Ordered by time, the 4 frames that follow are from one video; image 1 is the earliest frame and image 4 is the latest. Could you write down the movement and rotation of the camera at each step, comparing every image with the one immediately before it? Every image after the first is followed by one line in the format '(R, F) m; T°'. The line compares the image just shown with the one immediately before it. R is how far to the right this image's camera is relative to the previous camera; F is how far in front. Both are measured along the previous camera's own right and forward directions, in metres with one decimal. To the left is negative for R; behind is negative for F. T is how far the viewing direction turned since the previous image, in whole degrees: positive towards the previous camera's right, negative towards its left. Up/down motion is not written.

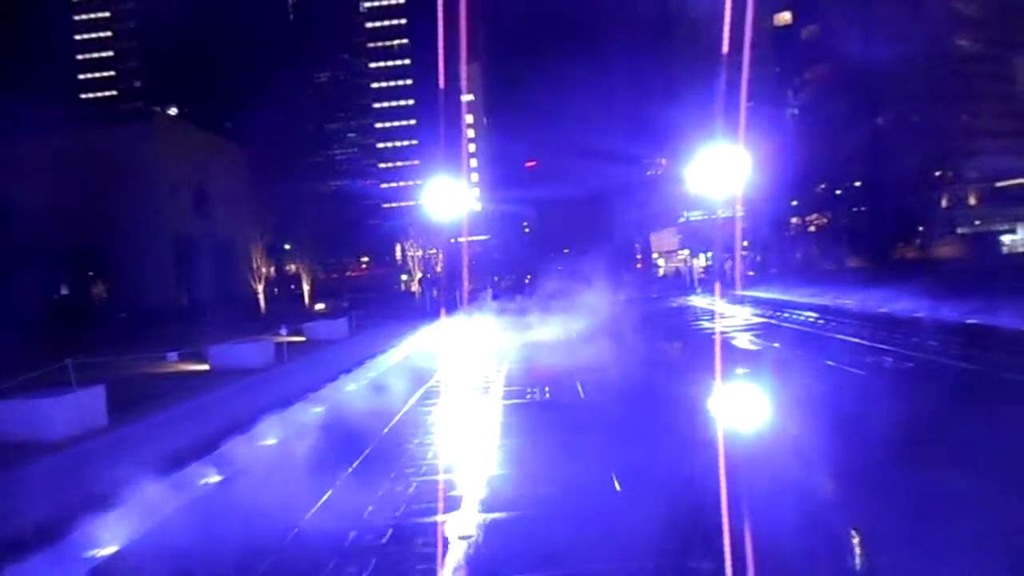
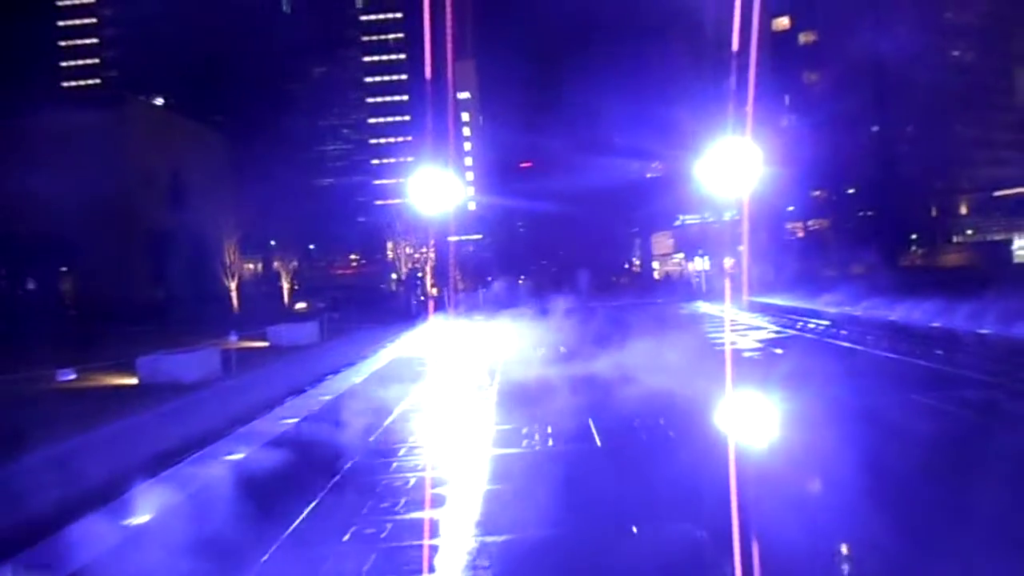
(0.0, +1.7) m; 0°
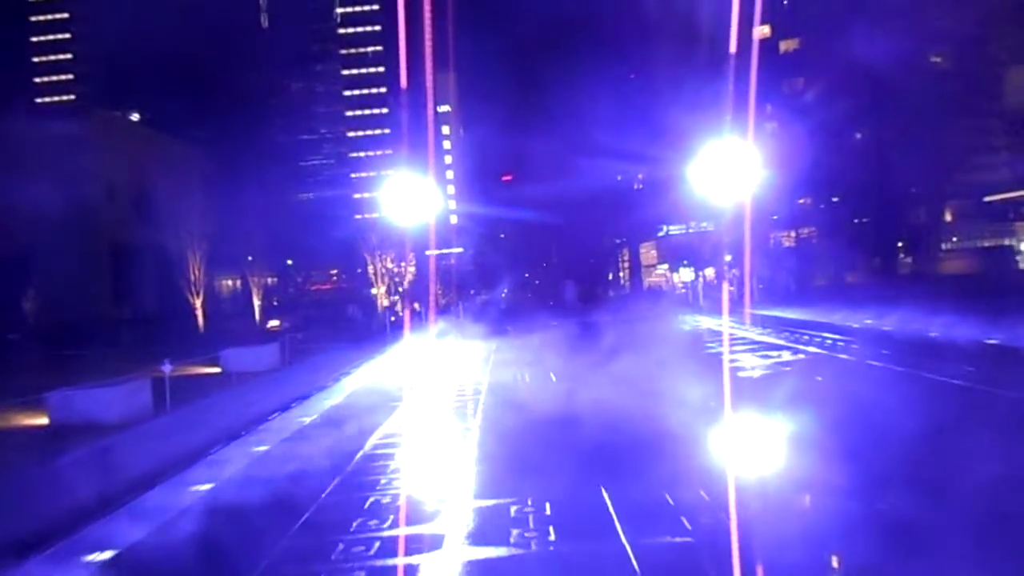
(0.0, +1.3) m; +1°
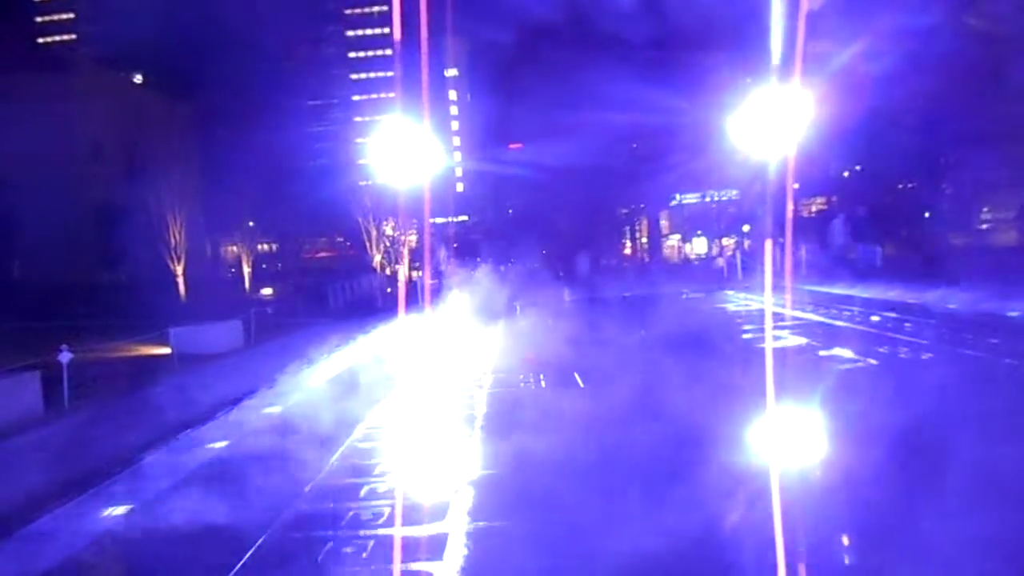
(0.0, +1.7) m; 0°
